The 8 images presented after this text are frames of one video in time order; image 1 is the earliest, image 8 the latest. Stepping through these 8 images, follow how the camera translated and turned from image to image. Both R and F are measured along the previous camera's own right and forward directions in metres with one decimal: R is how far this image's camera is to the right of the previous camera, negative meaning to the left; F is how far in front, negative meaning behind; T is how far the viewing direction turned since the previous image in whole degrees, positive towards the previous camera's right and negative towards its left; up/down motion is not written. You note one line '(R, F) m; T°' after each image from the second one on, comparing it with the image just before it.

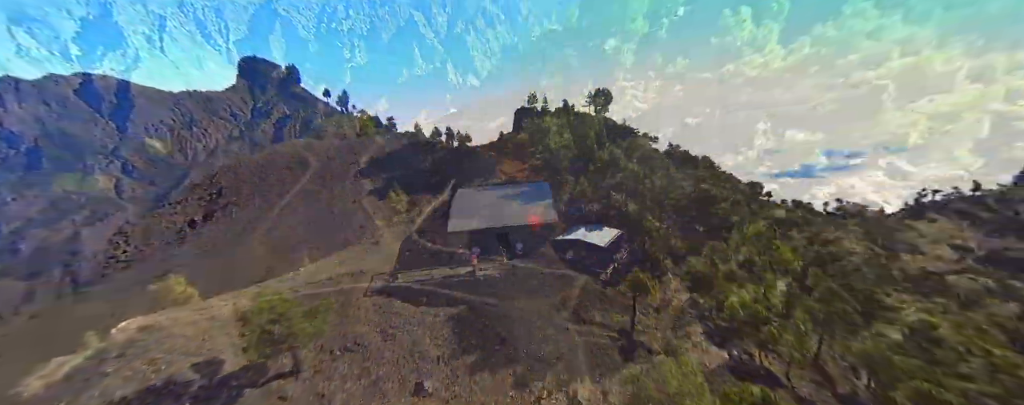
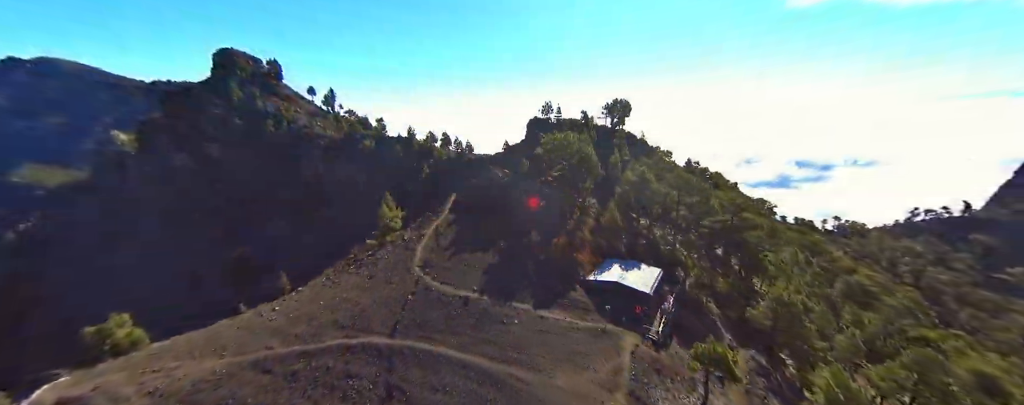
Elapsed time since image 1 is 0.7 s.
(-4.0, +7.2) m; +2°
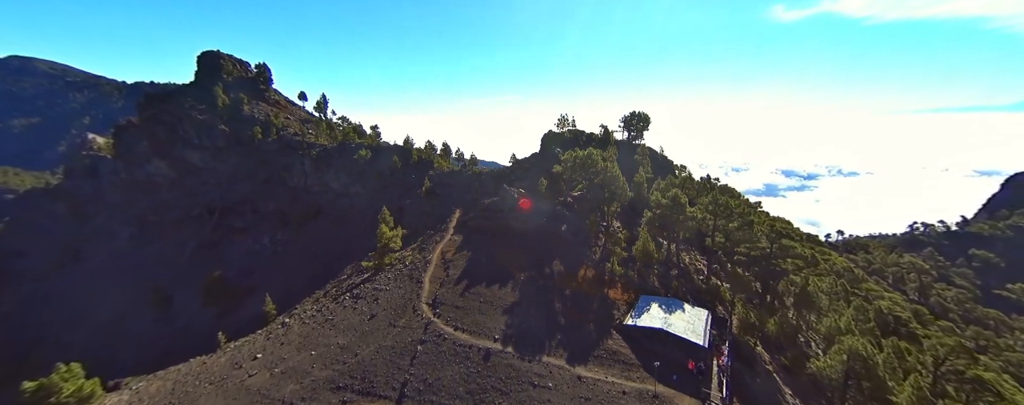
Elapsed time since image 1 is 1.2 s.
(-3.2, +5.2) m; +1°
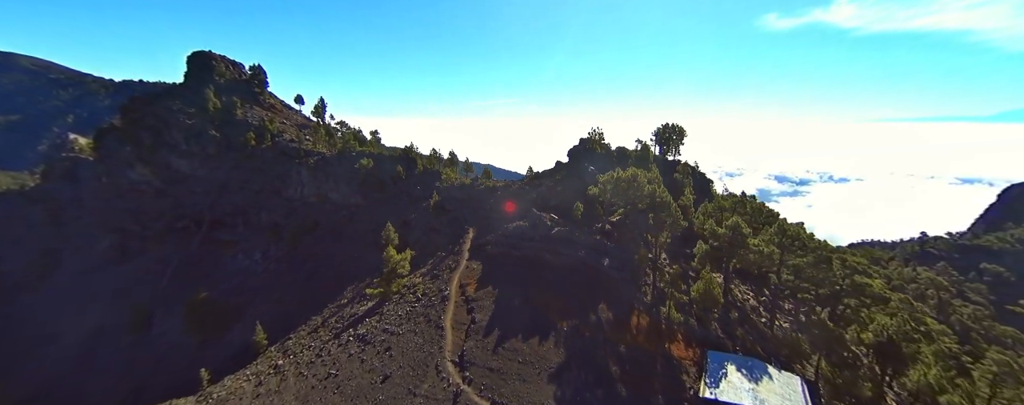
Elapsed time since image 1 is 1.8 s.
(-4.1, +6.1) m; +1°
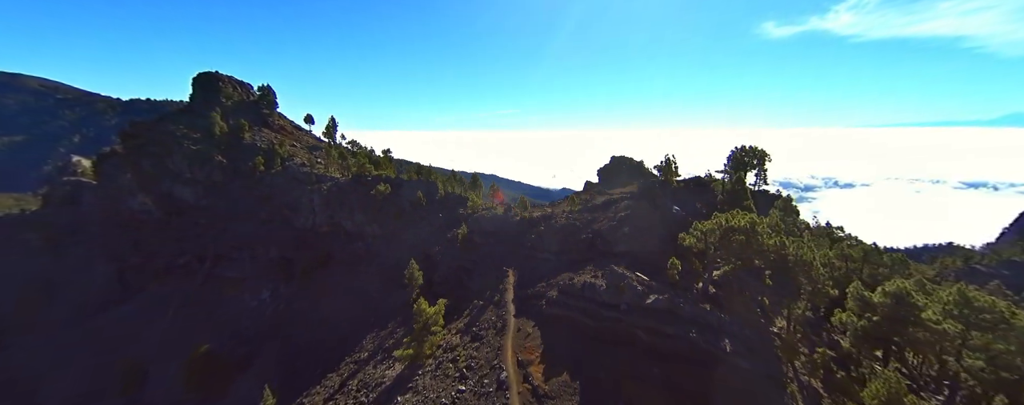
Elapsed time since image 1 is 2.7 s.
(-6.3, +8.8) m; -1°
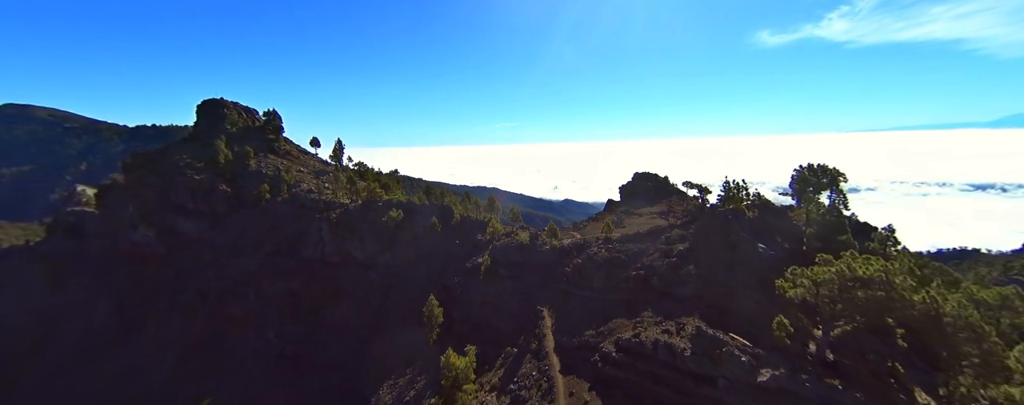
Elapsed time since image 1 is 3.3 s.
(-4.1, +5.9) m; -1°
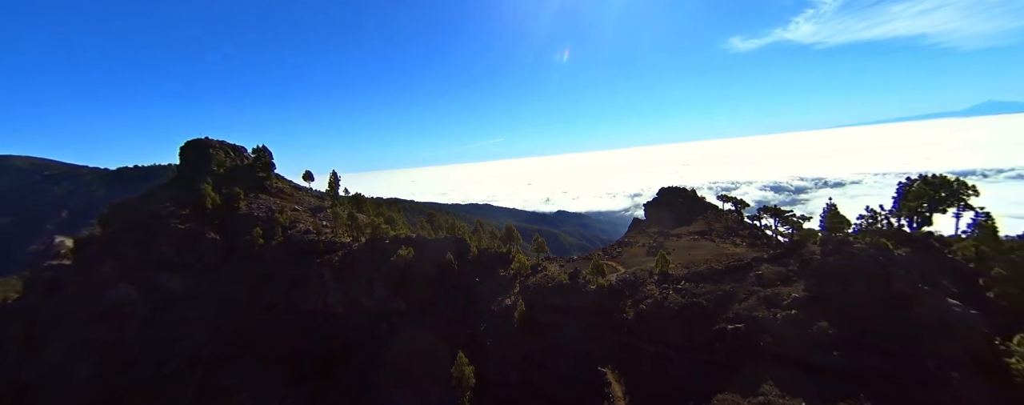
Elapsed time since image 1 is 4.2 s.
(-5.9, +8.5) m; +1°
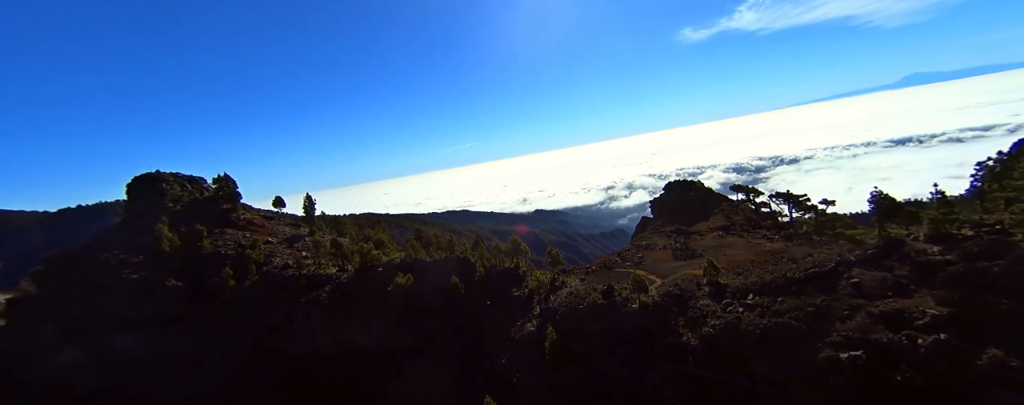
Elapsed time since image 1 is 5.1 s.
(-5.5, +7.8) m; +4°
